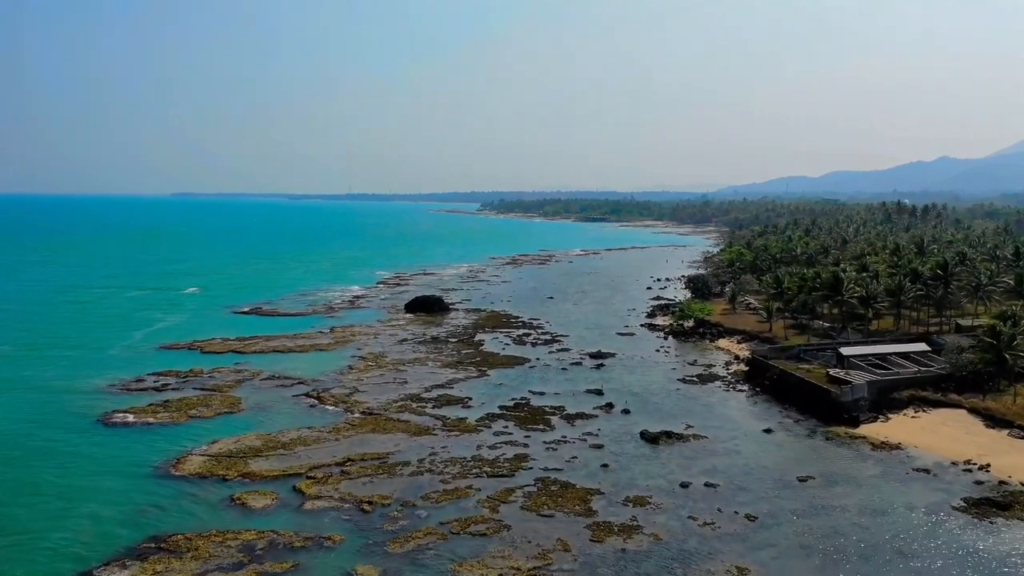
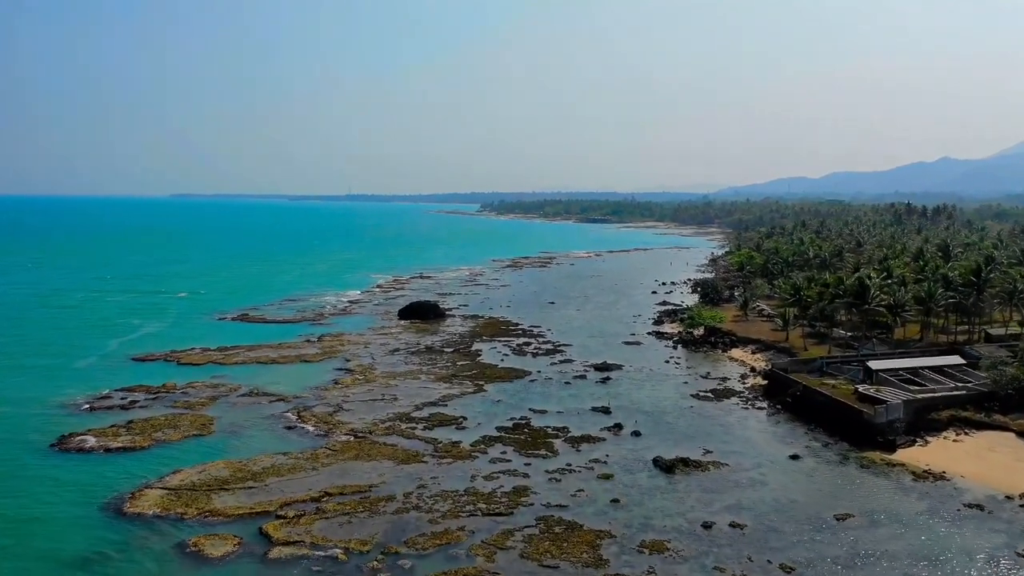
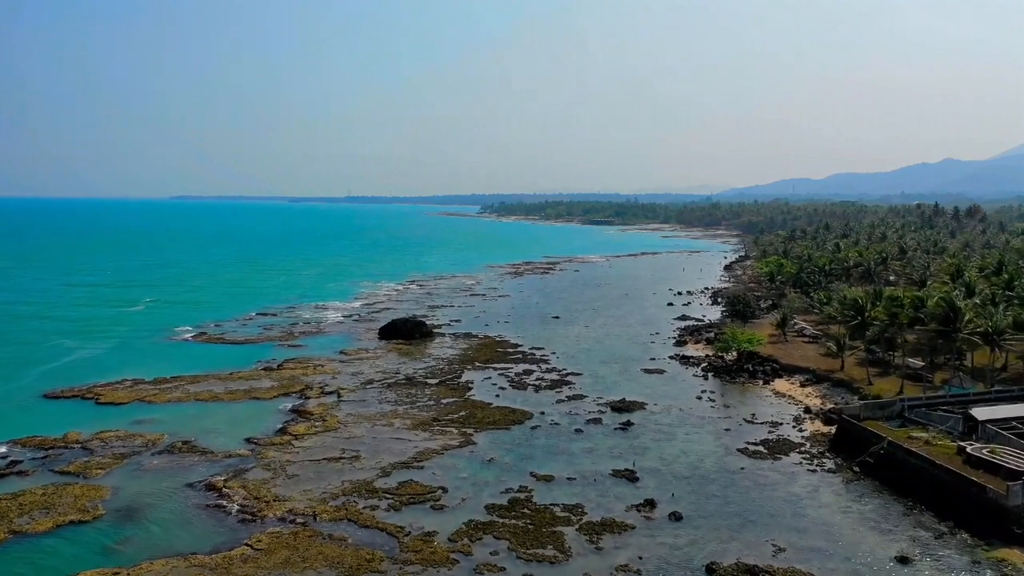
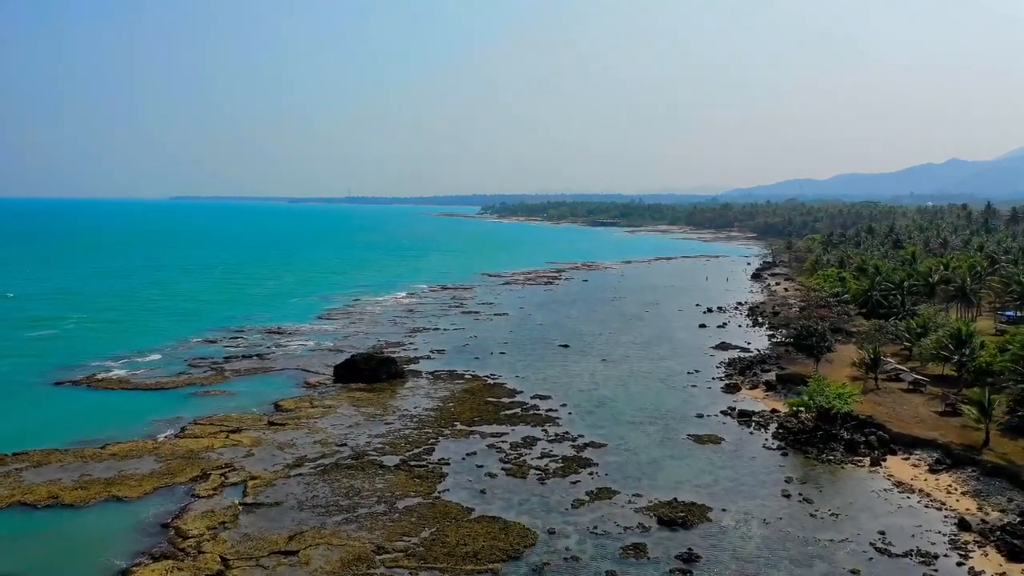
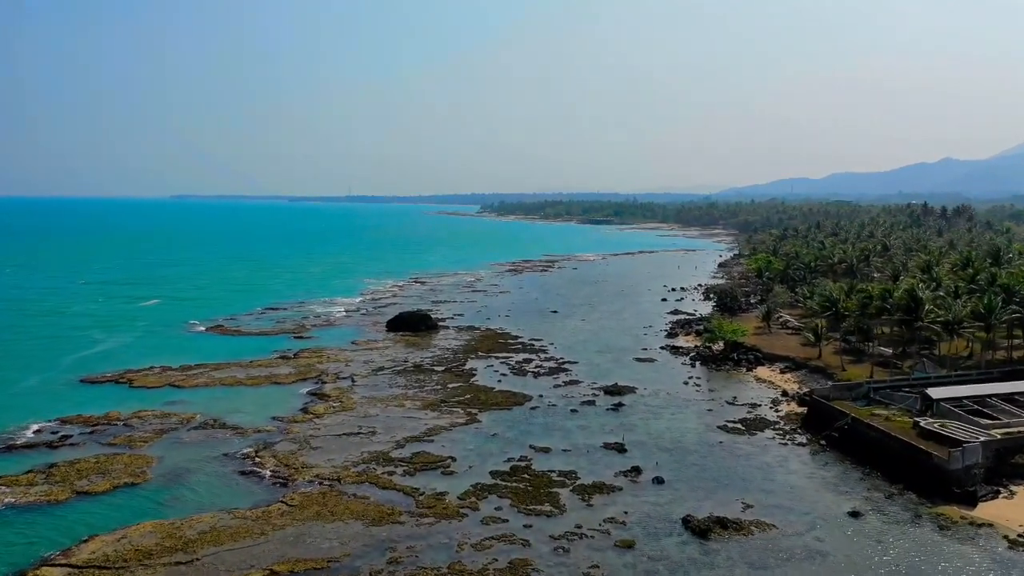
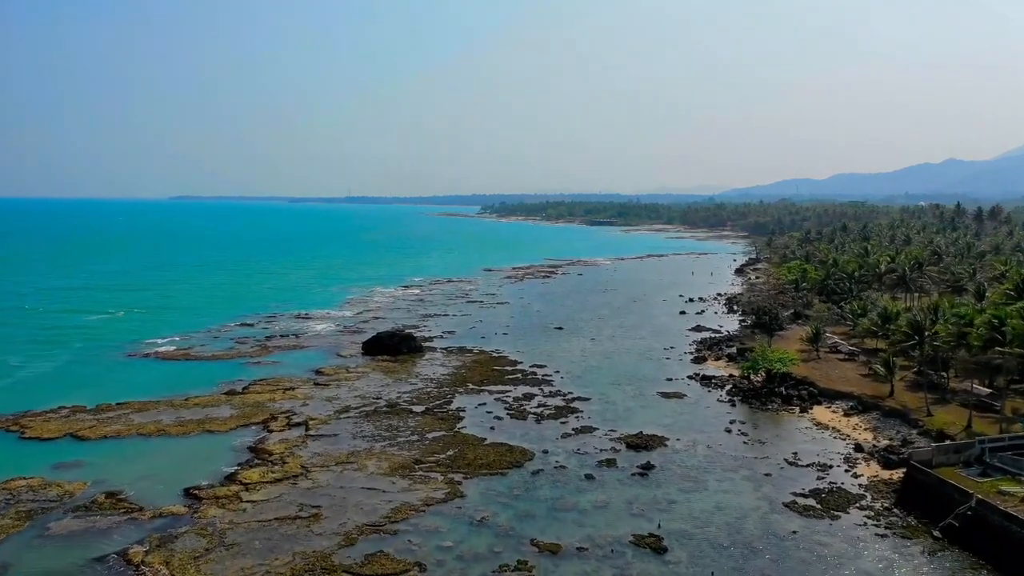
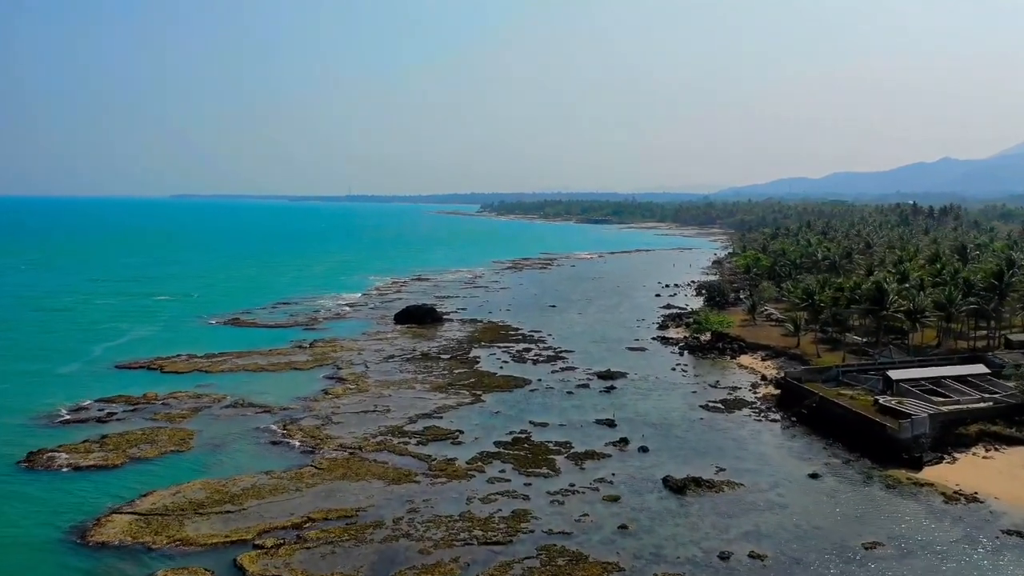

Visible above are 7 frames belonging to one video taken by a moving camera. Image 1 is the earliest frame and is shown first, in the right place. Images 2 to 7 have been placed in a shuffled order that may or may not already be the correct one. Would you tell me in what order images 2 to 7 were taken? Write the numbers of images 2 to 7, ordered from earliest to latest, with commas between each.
2, 7, 5, 3, 6, 4
